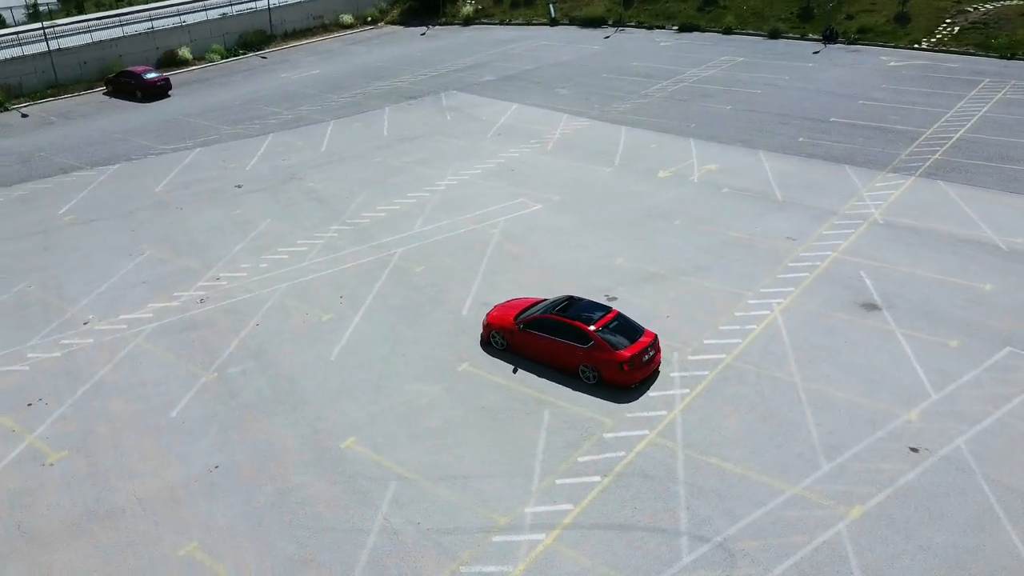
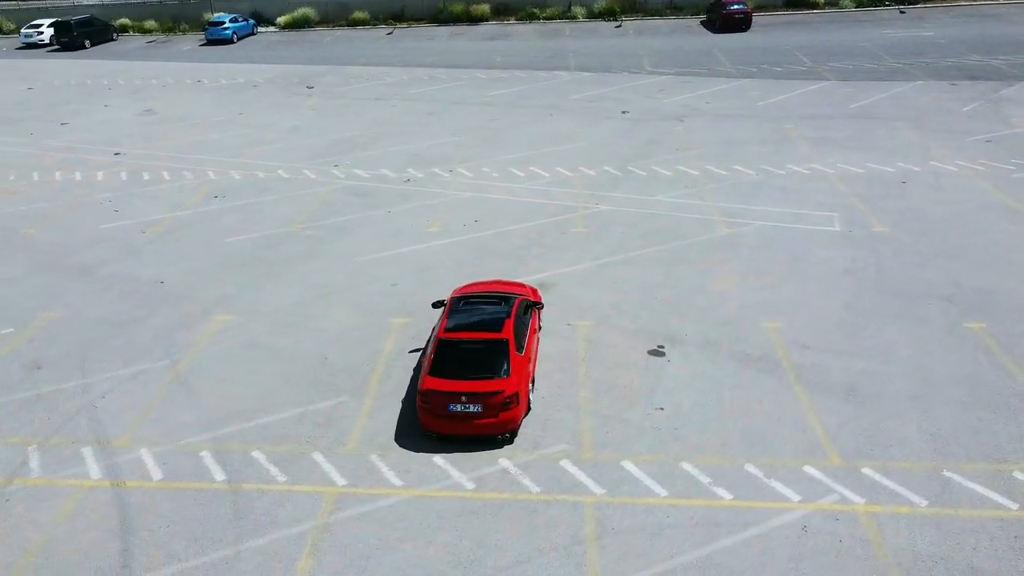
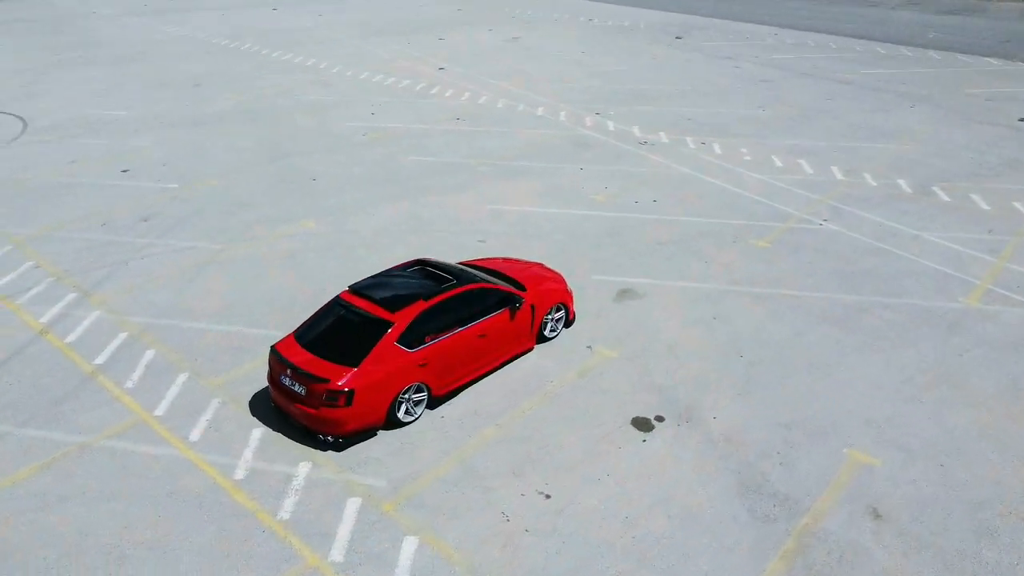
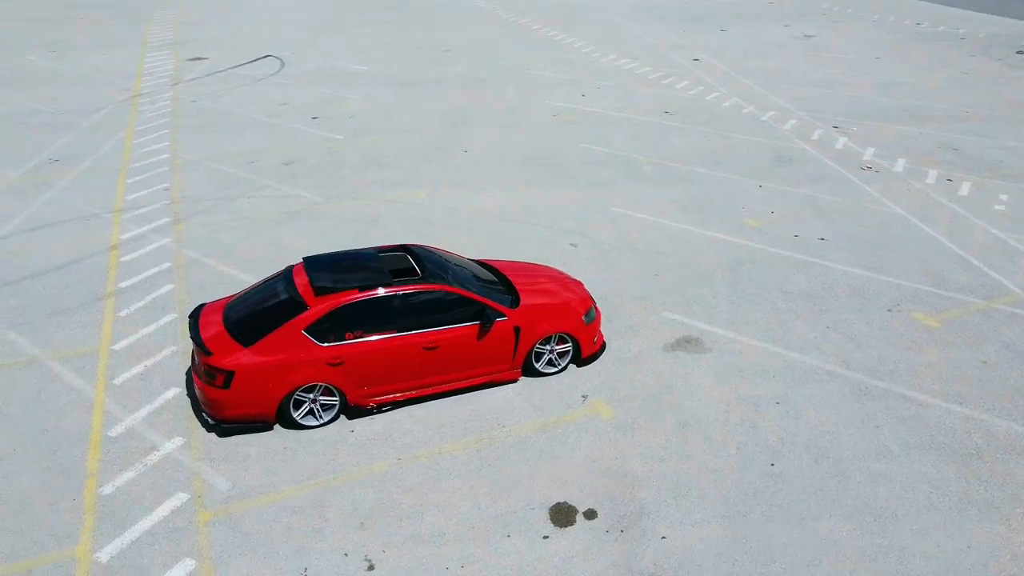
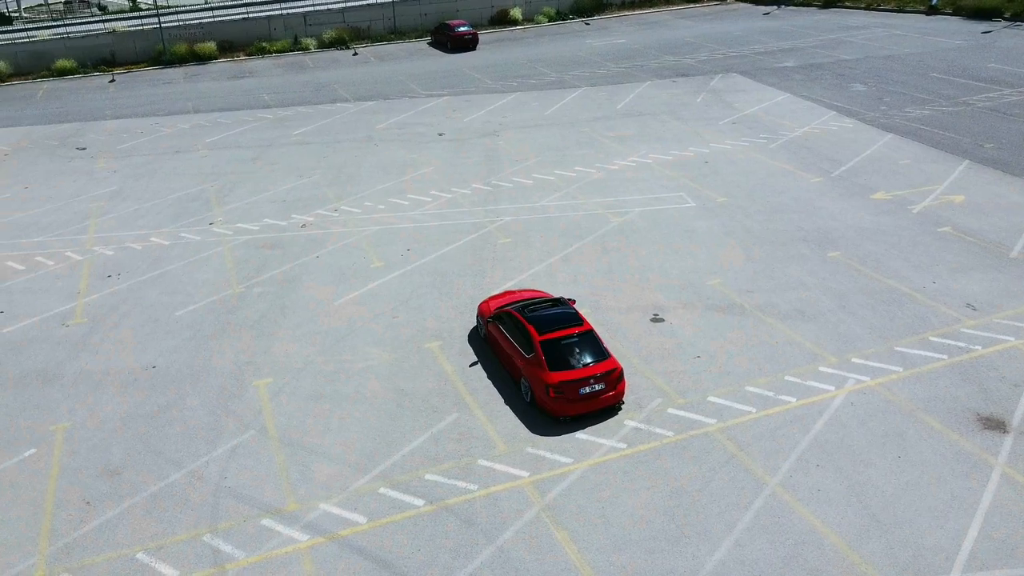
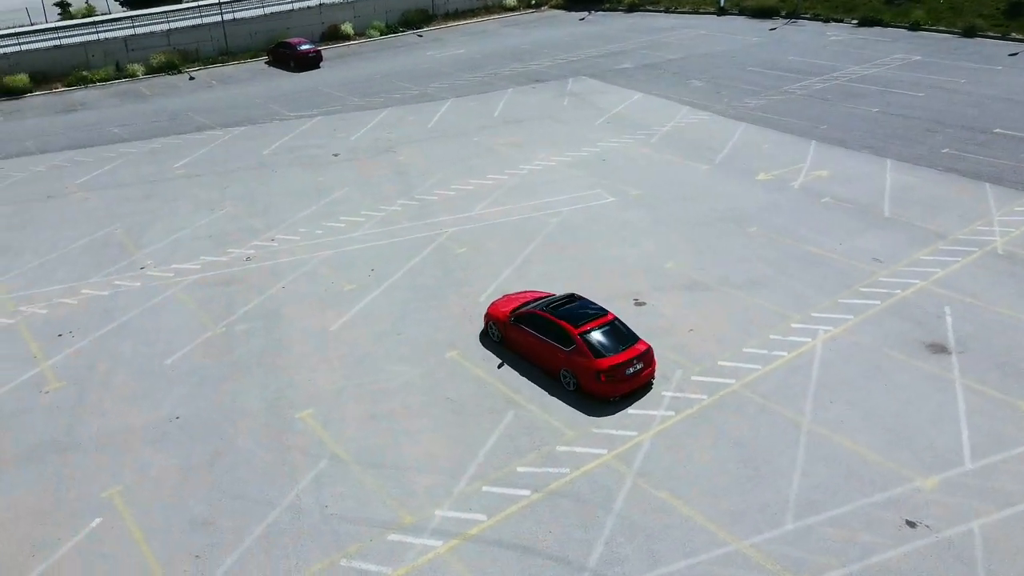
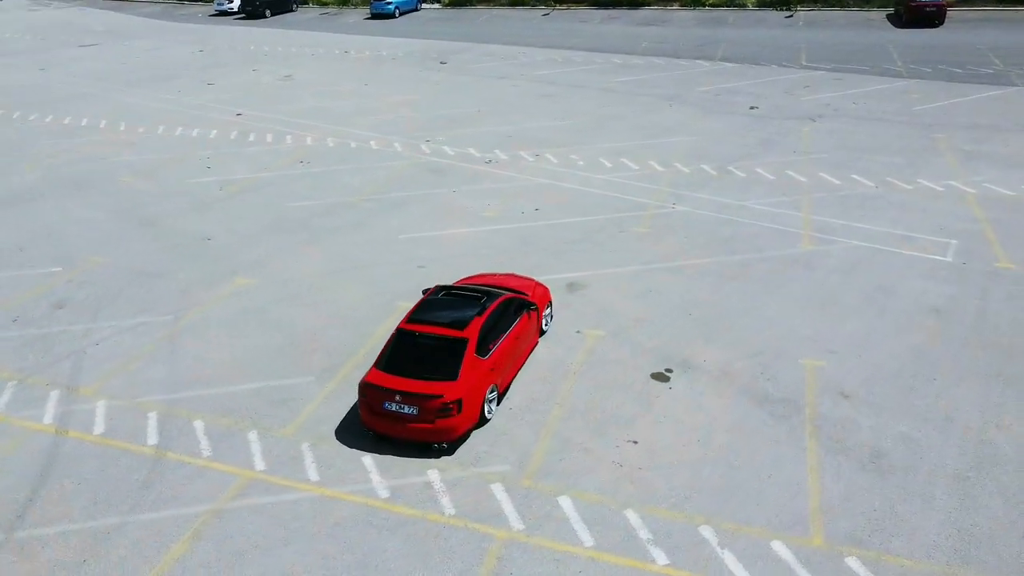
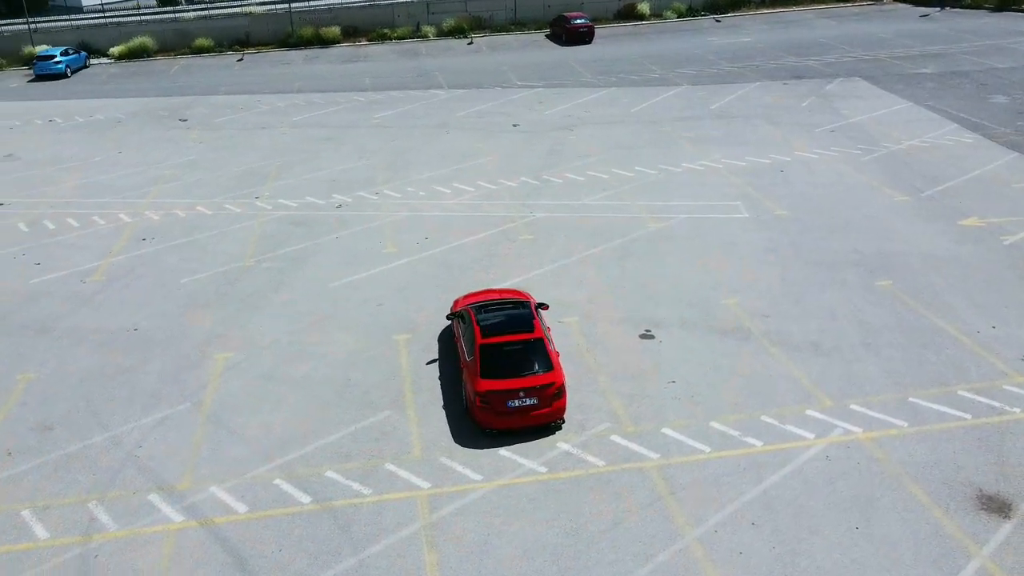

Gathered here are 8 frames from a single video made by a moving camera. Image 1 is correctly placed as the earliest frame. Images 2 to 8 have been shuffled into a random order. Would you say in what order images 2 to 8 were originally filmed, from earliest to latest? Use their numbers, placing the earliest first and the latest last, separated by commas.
6, 5, 8, 2, 7, 3, 4
